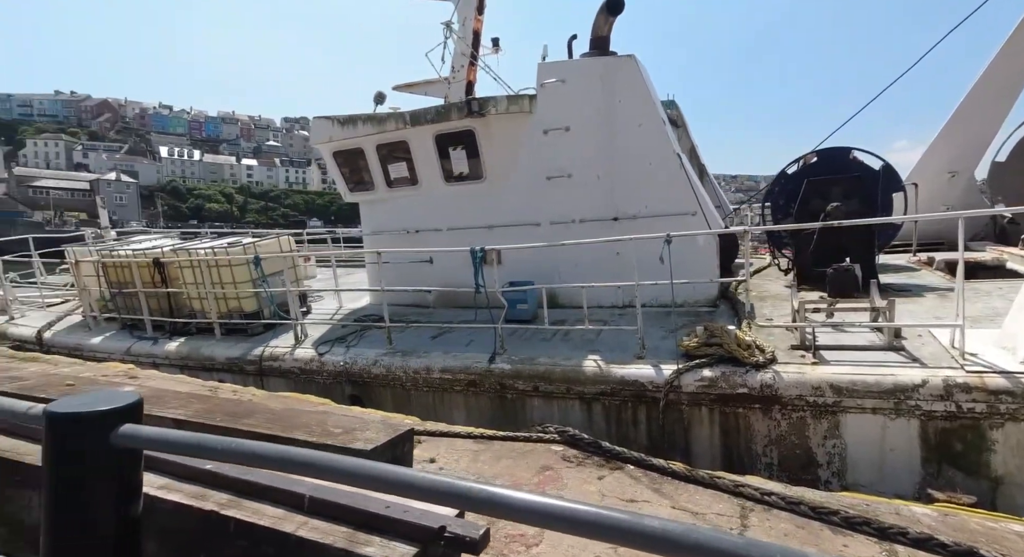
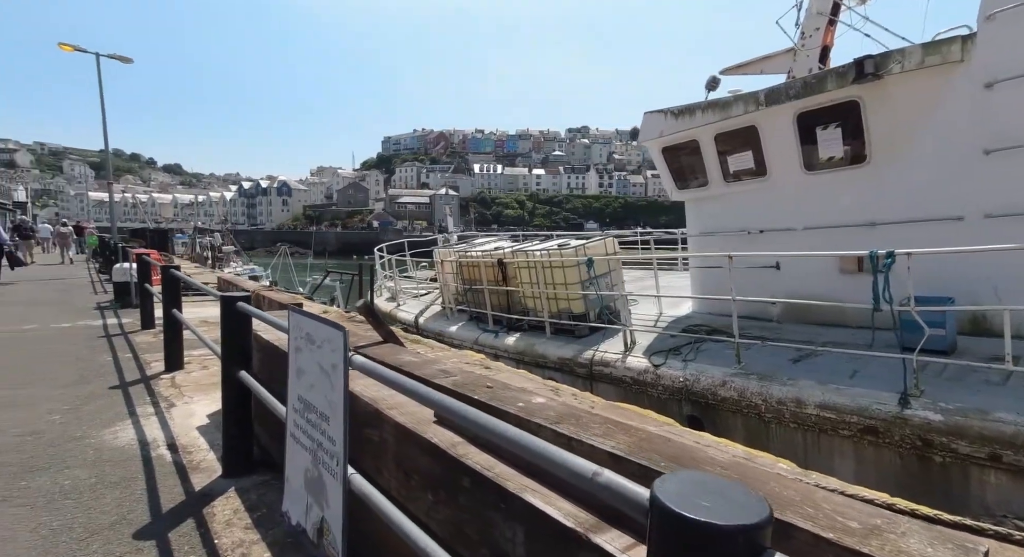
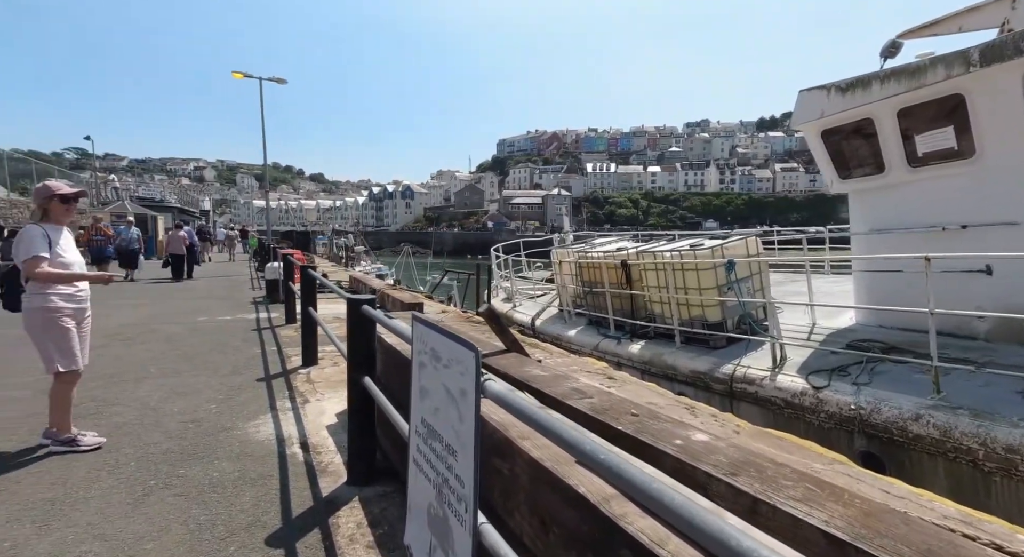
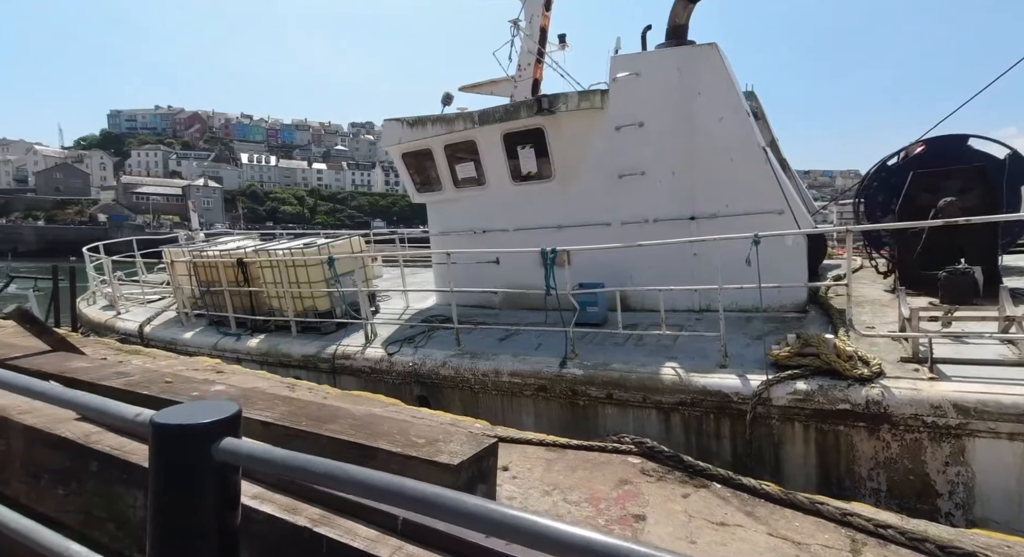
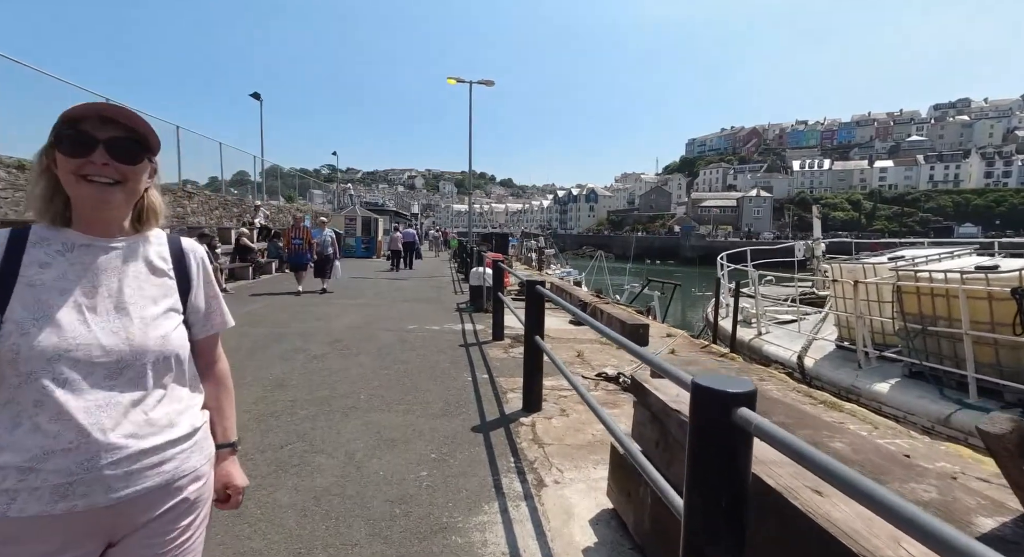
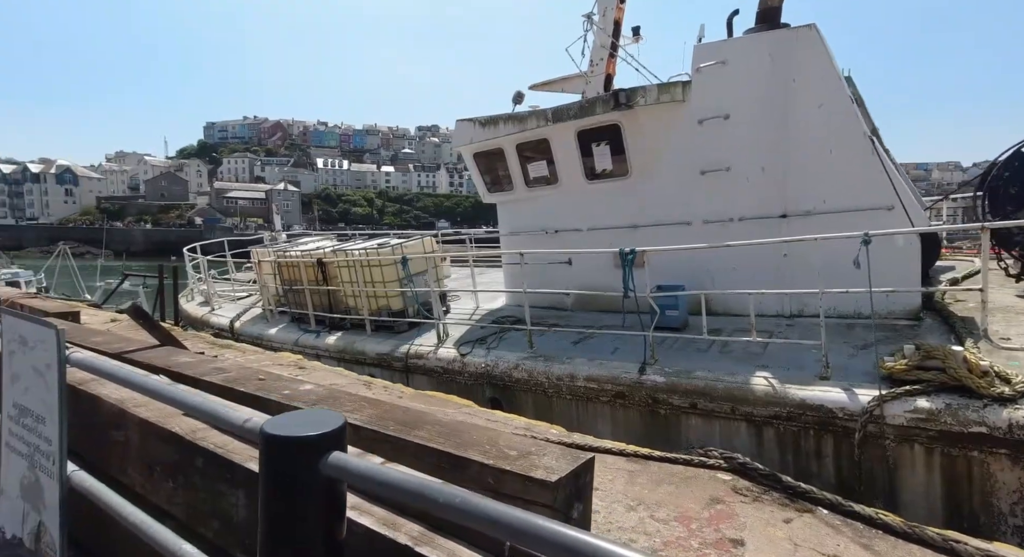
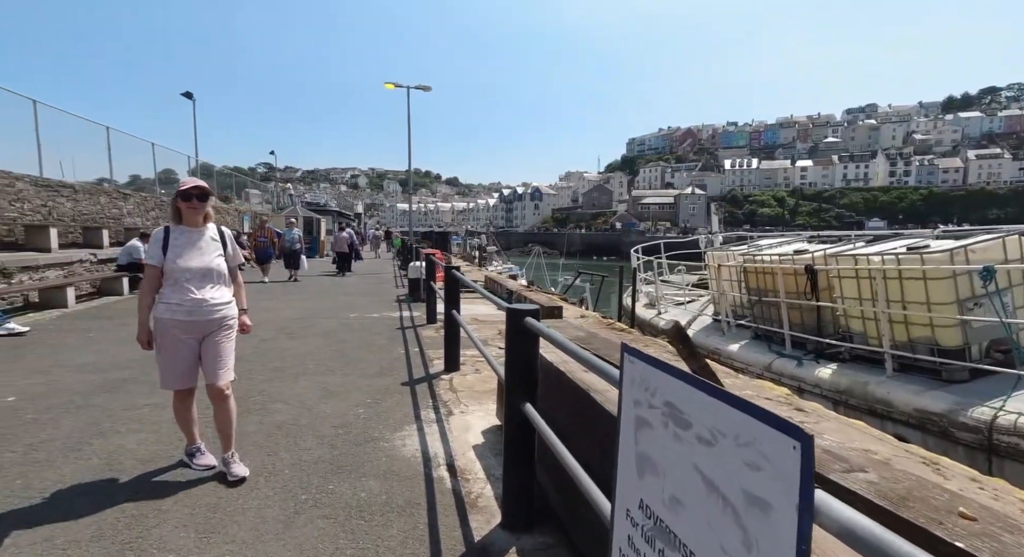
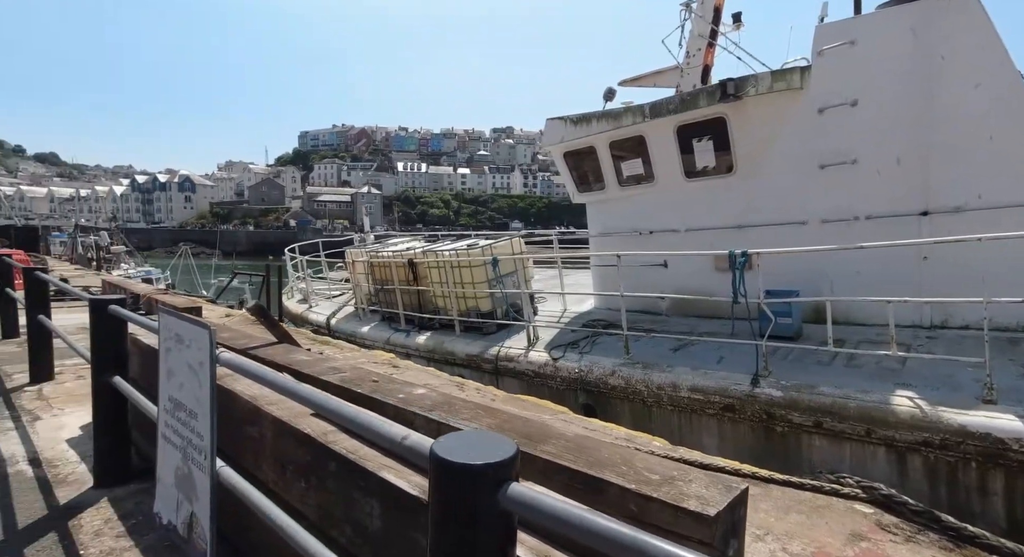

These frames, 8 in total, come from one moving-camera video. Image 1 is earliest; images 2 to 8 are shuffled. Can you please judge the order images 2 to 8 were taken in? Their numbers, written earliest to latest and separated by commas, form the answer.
4, 6, 8, 2, 3, 7, 5
